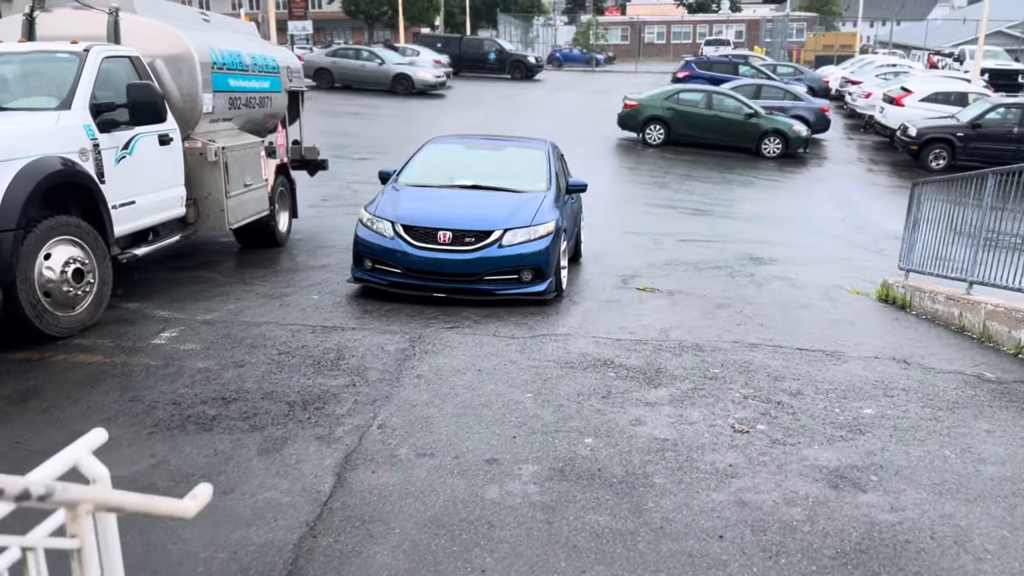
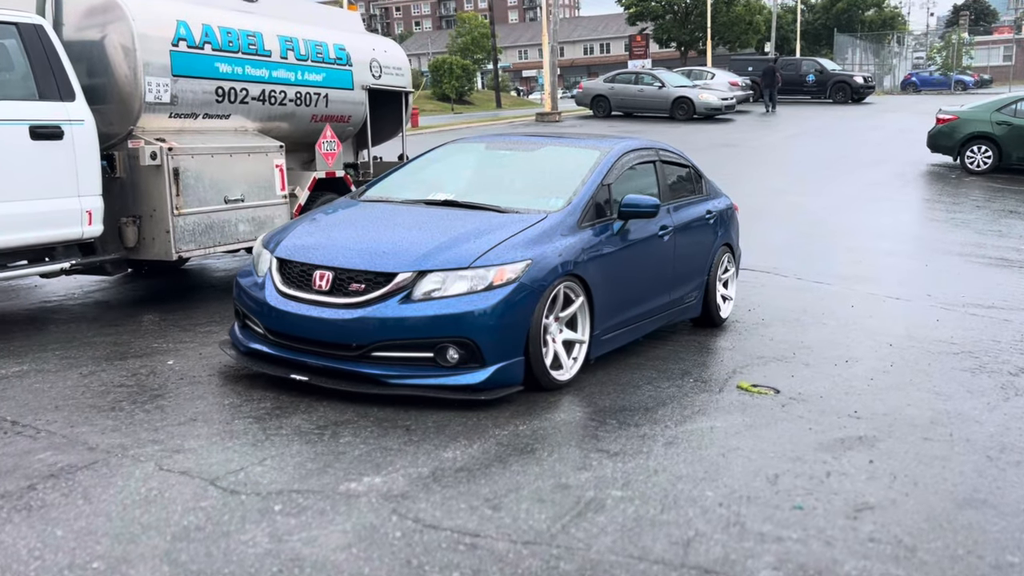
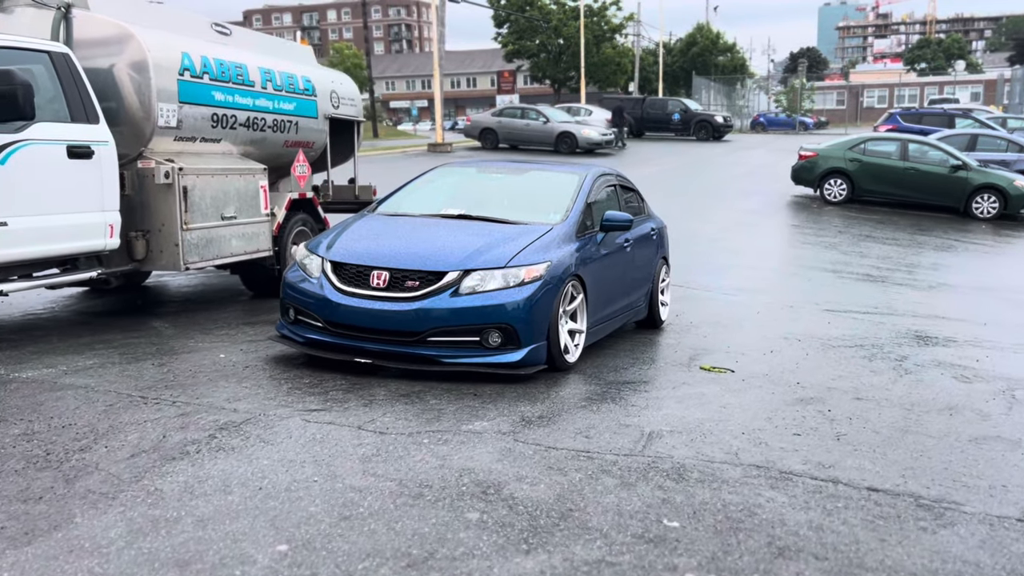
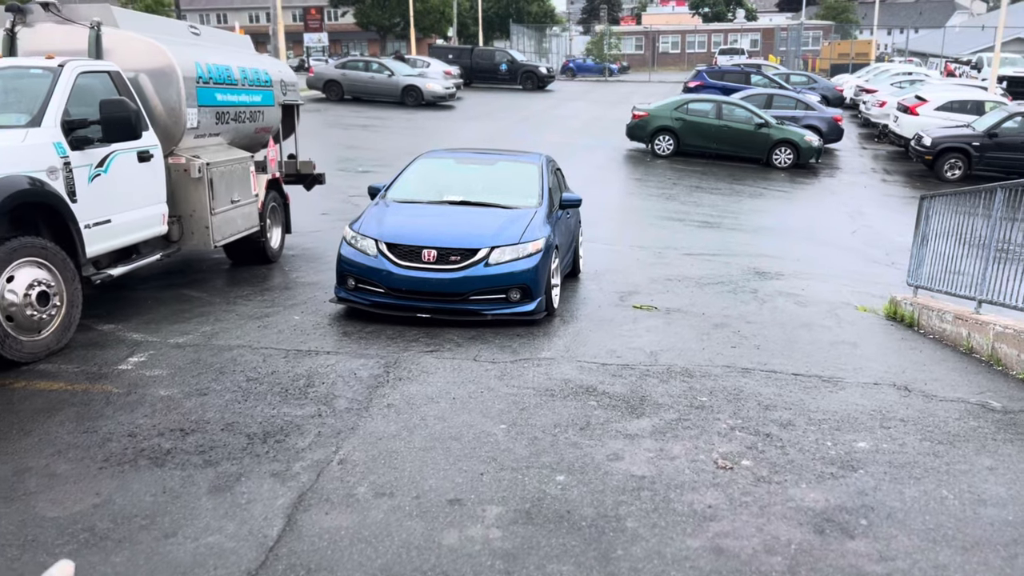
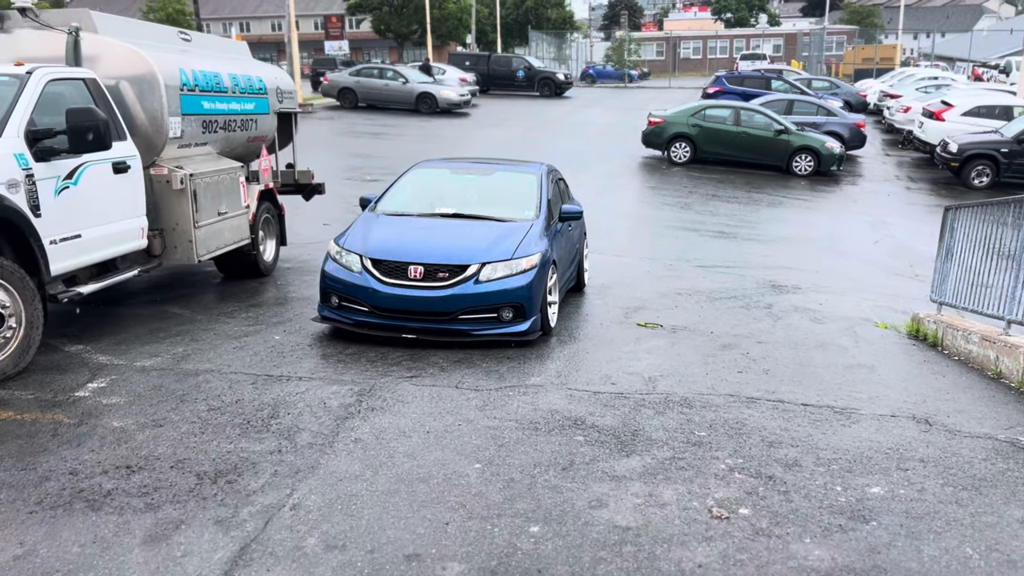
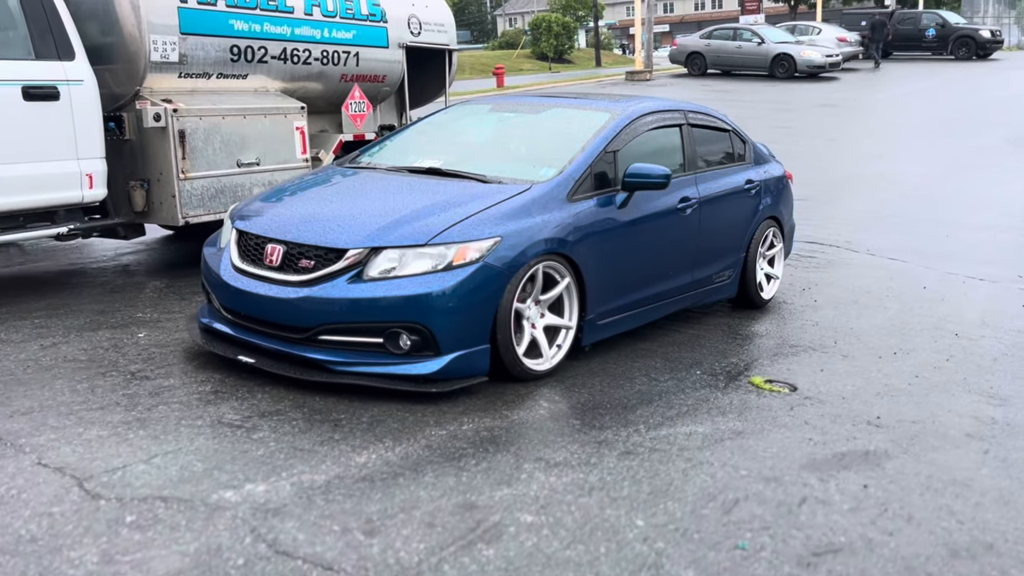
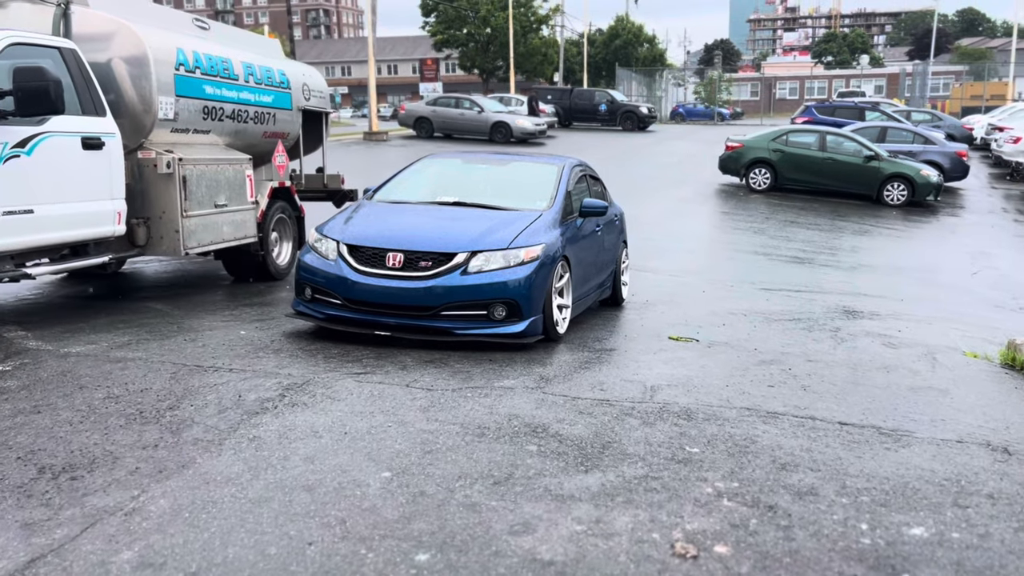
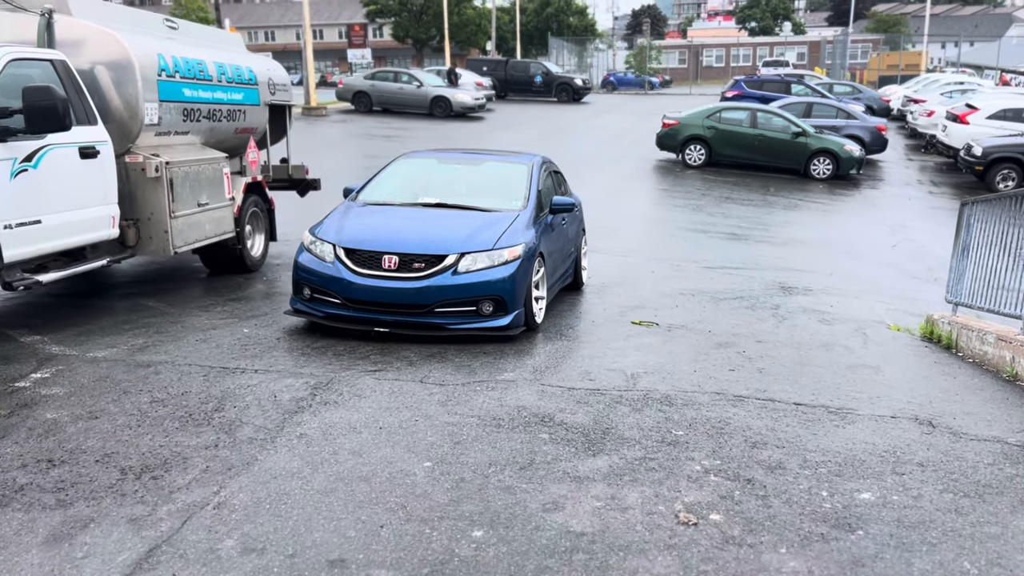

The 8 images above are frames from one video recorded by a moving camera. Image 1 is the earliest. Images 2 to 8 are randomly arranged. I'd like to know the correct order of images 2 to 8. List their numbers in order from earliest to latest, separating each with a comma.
4, 5, 8, 7, 3, 2, 6
